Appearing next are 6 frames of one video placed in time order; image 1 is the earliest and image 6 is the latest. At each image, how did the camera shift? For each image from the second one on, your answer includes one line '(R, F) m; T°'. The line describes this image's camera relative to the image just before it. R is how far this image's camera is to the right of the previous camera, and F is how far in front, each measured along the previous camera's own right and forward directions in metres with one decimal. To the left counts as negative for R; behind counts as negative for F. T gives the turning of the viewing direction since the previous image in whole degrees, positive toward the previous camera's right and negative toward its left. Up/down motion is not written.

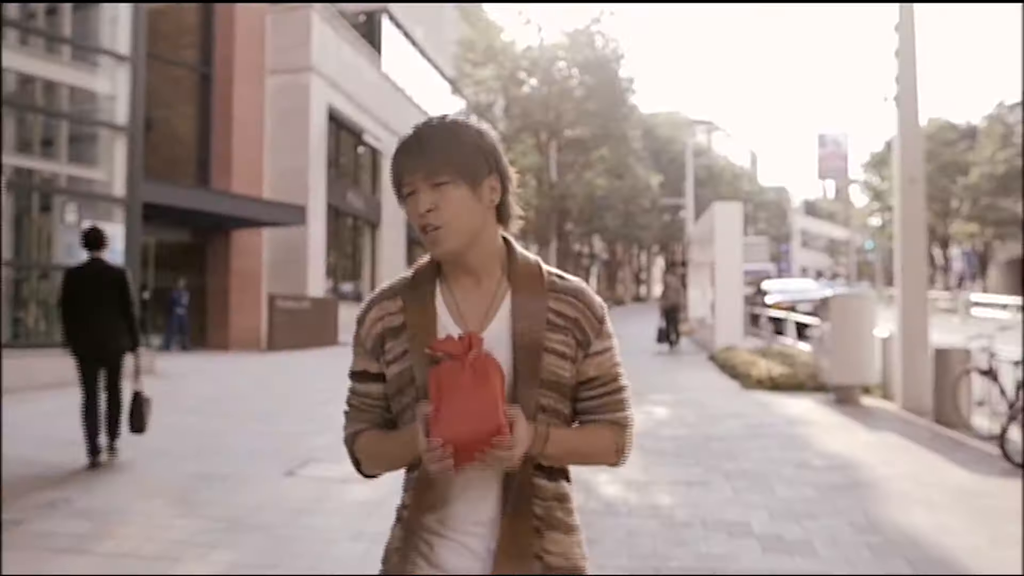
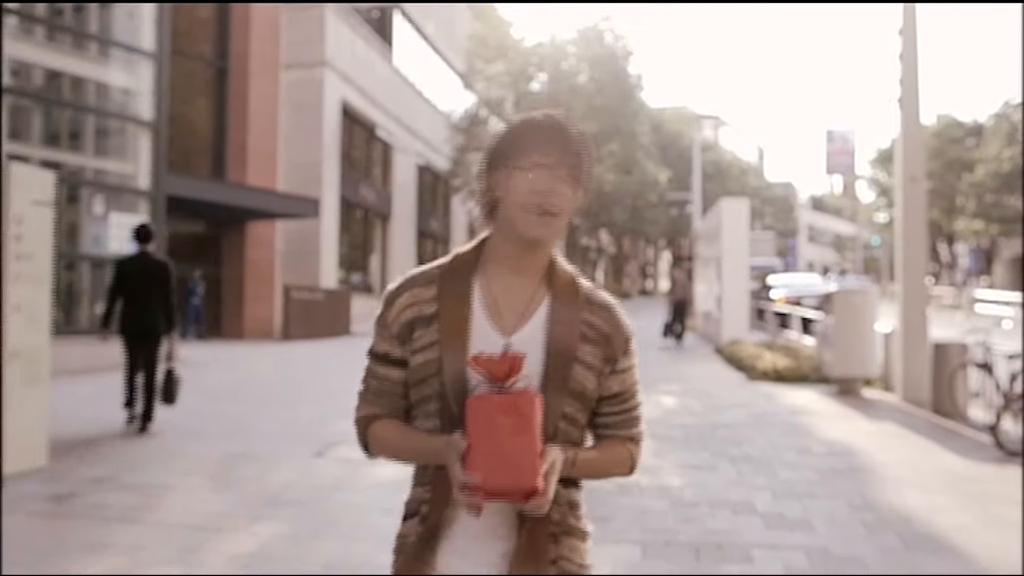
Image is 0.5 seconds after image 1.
(-0.1, -0.4) m; 0°
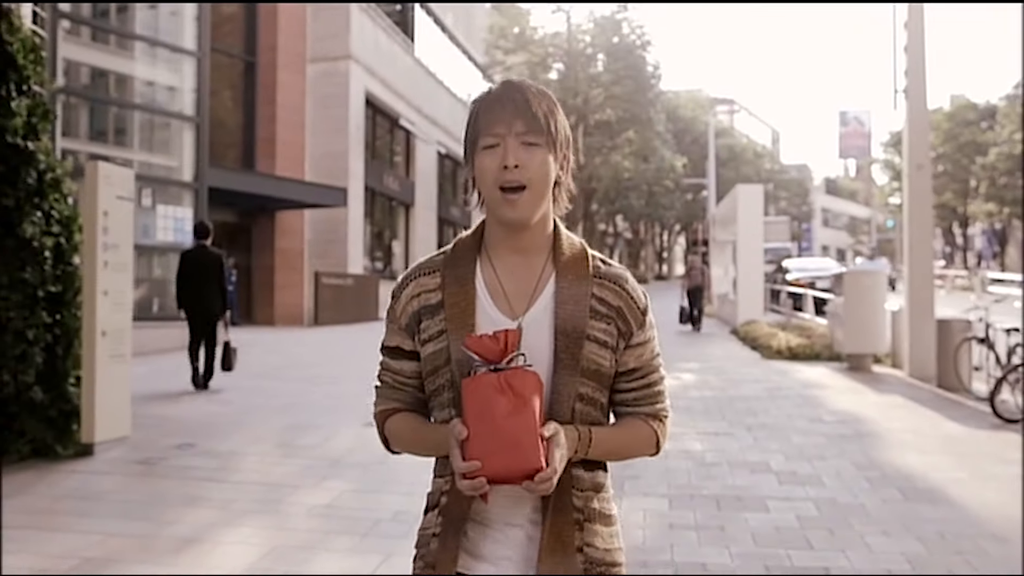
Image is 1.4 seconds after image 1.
(-0.1, -0.7) m; -1°
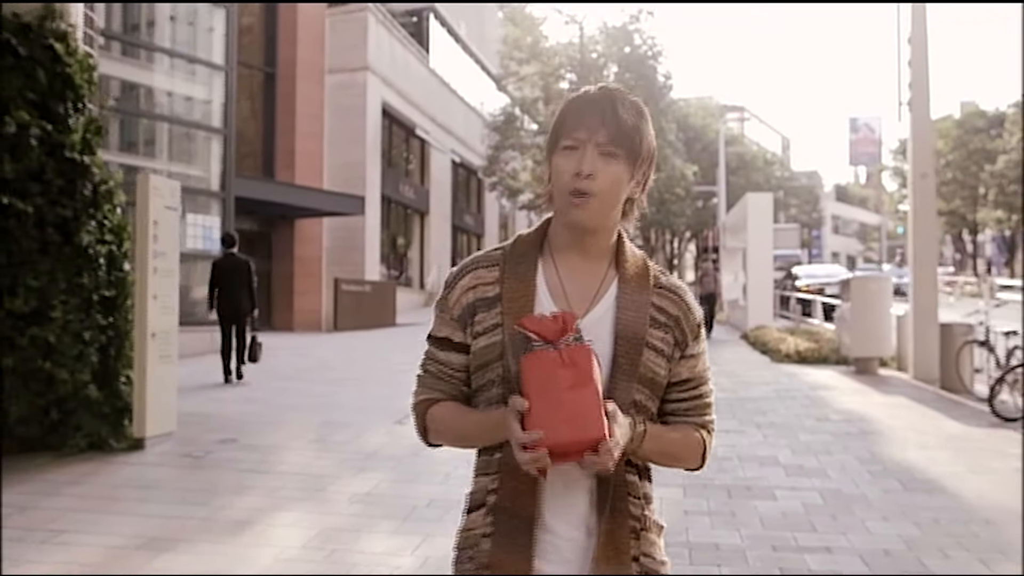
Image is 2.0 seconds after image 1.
(-0.1, -0.5) m; -1°
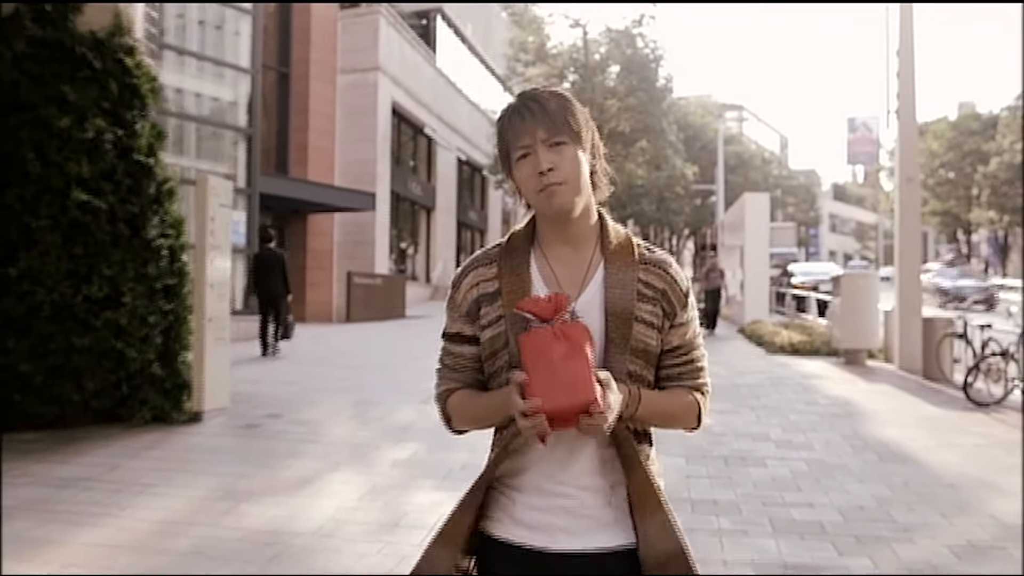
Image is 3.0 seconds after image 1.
(-0.2, -0.8) m; 0°
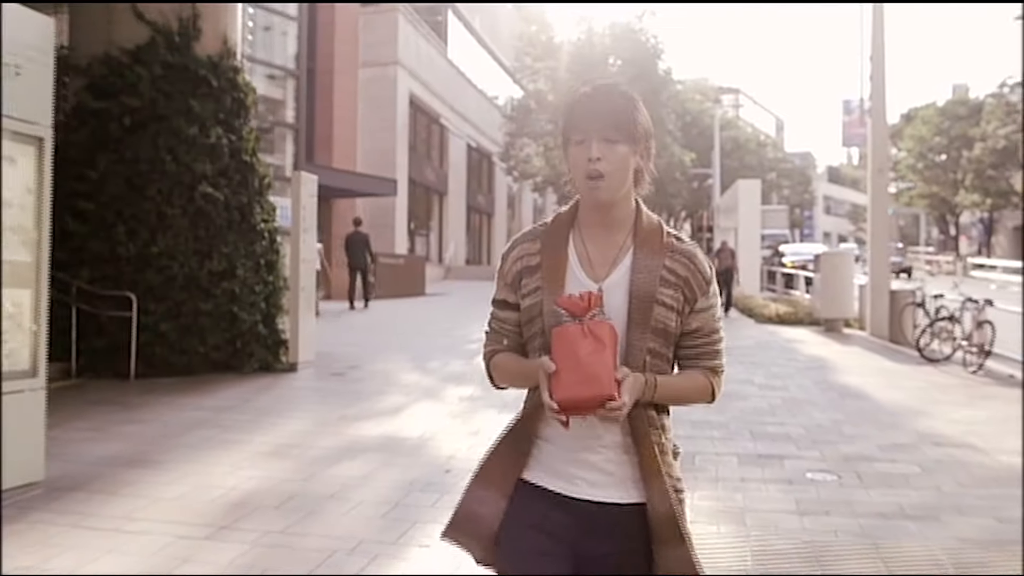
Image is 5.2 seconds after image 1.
(-0.4, -2.0) m; 0°
